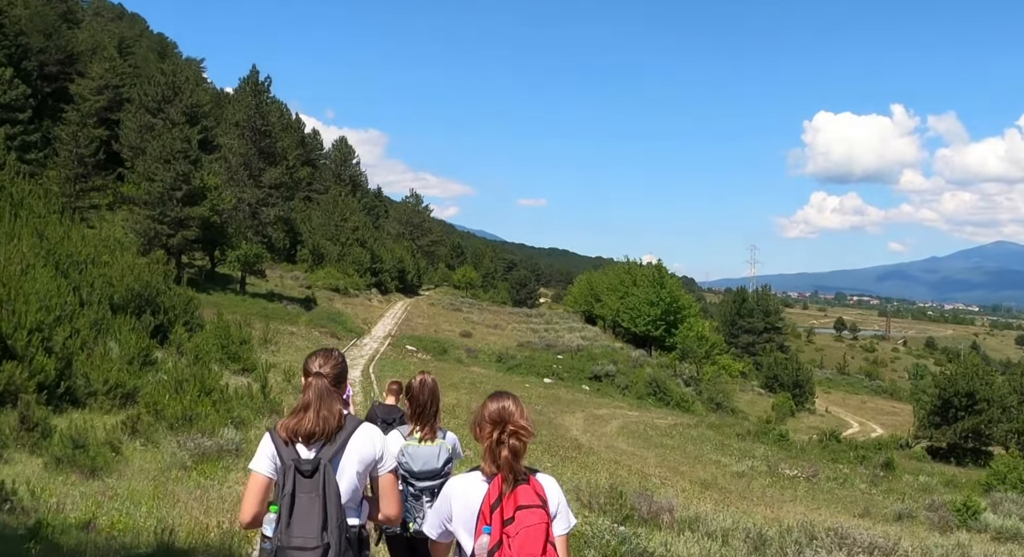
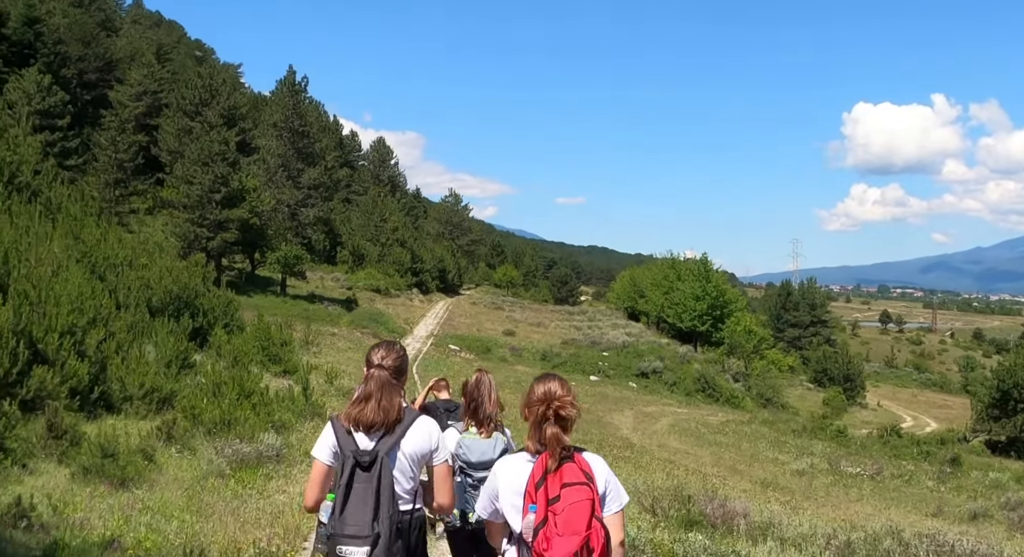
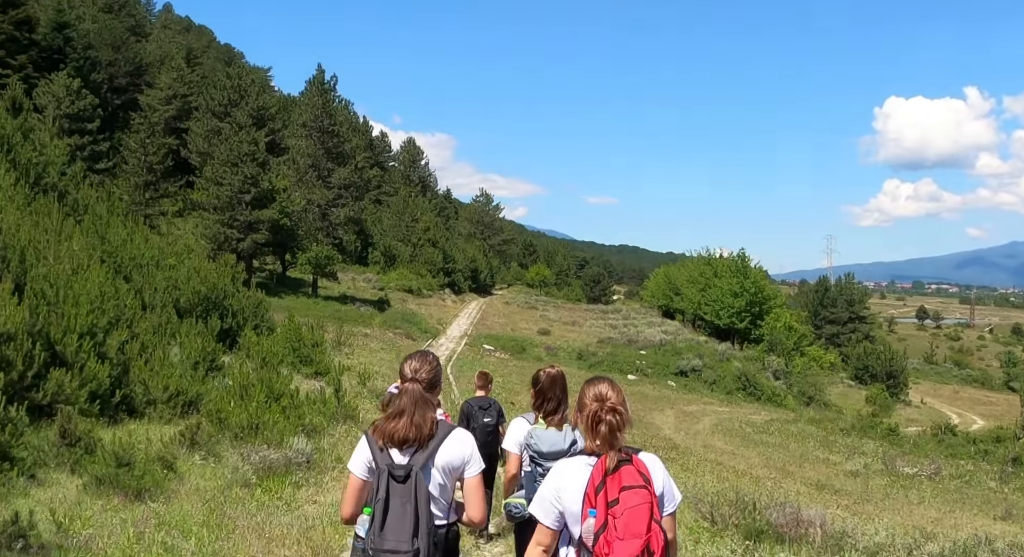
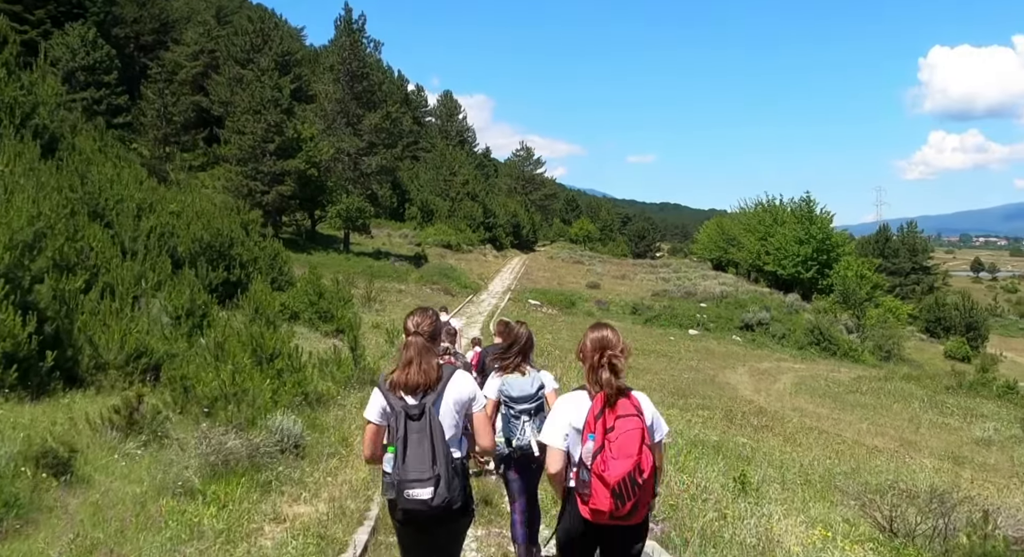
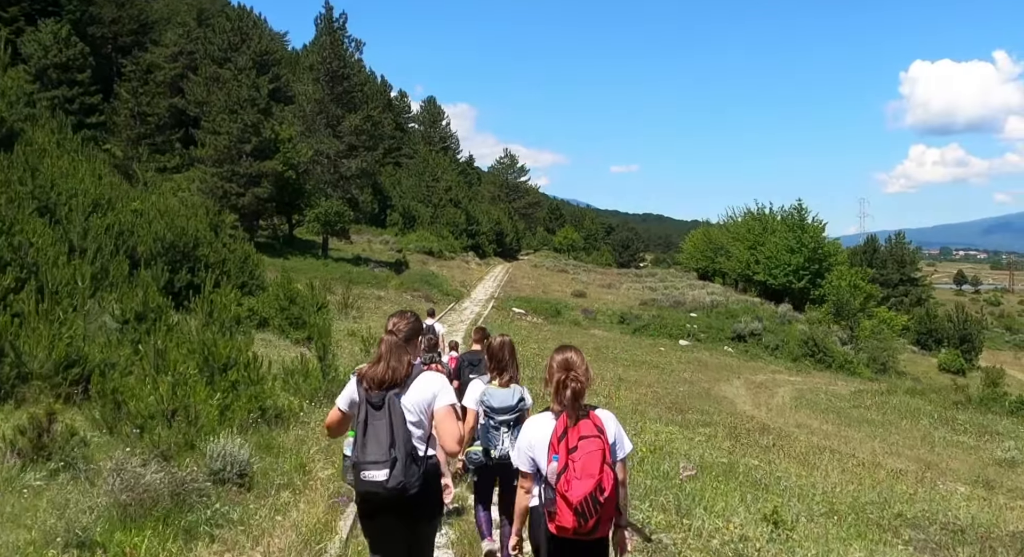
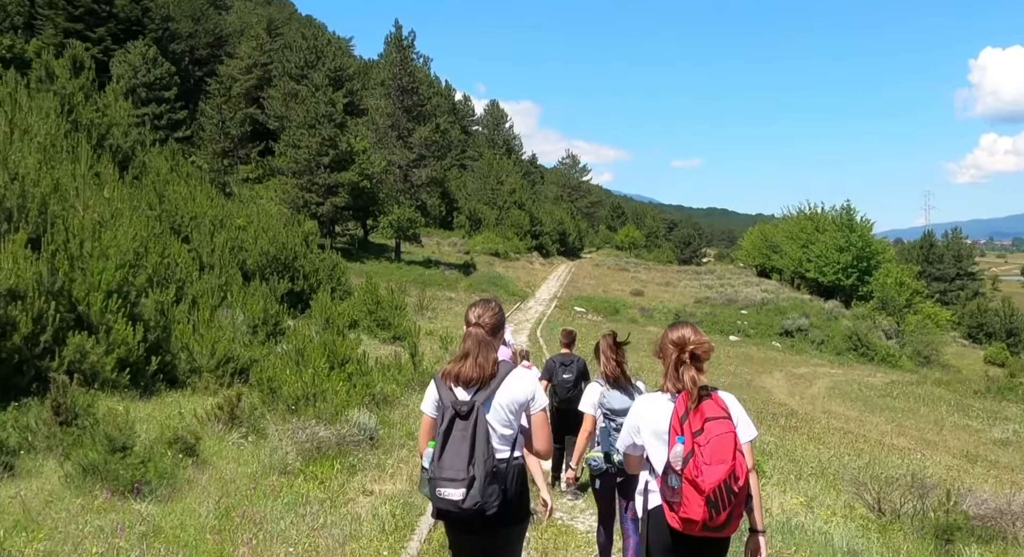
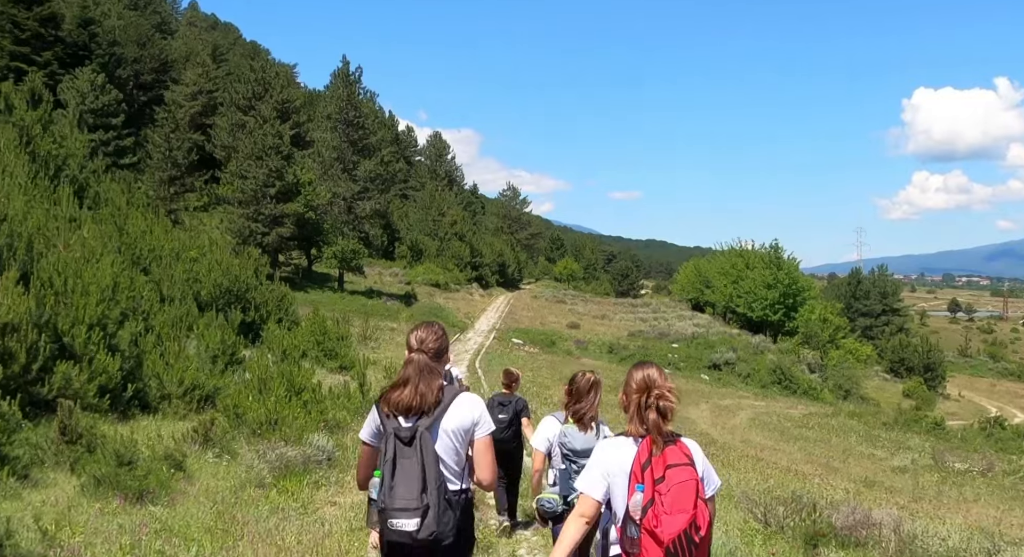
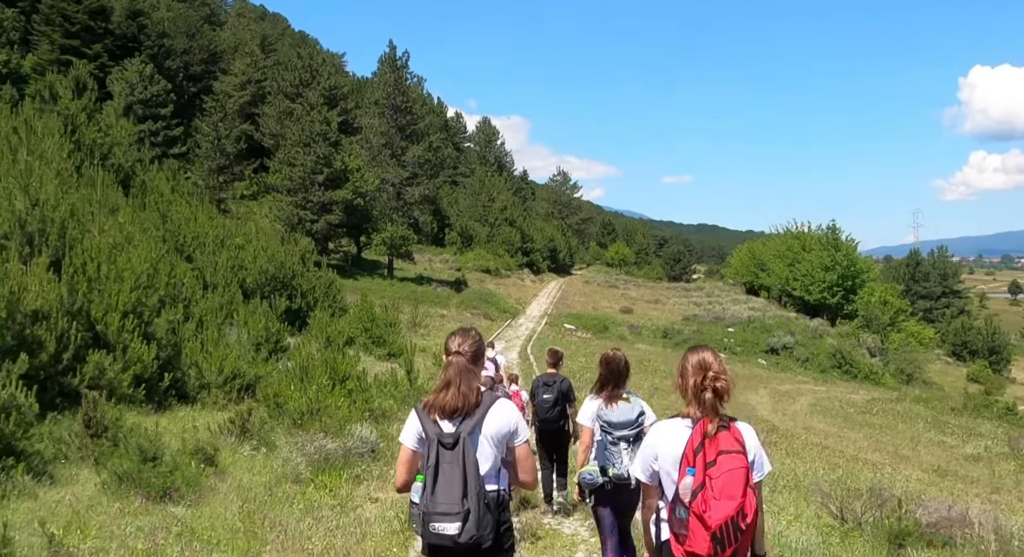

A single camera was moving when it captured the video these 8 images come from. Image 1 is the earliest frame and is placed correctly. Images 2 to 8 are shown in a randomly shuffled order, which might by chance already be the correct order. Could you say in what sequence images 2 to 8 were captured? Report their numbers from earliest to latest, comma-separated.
2, 3, 7, 8, 6, 4, 5
